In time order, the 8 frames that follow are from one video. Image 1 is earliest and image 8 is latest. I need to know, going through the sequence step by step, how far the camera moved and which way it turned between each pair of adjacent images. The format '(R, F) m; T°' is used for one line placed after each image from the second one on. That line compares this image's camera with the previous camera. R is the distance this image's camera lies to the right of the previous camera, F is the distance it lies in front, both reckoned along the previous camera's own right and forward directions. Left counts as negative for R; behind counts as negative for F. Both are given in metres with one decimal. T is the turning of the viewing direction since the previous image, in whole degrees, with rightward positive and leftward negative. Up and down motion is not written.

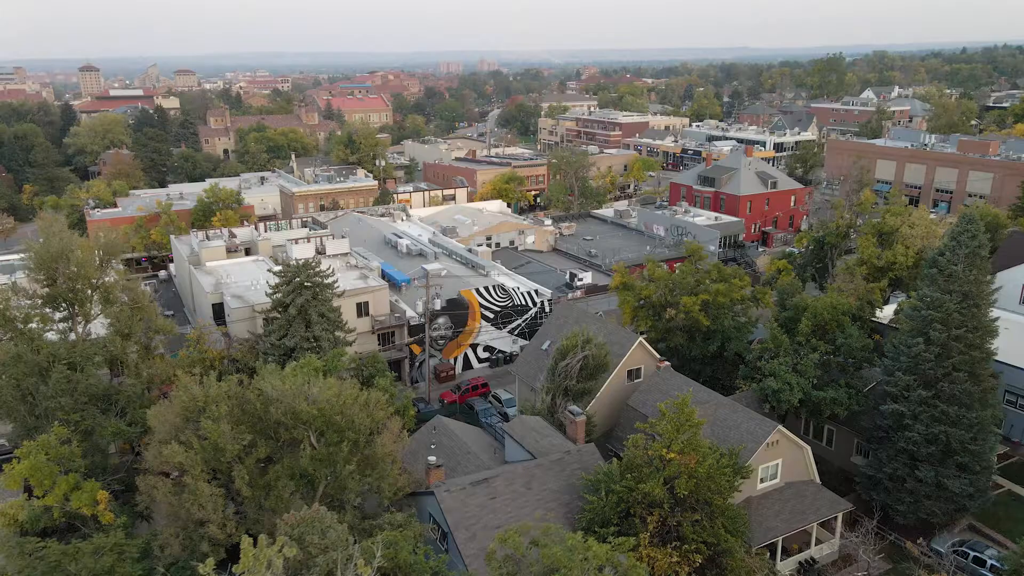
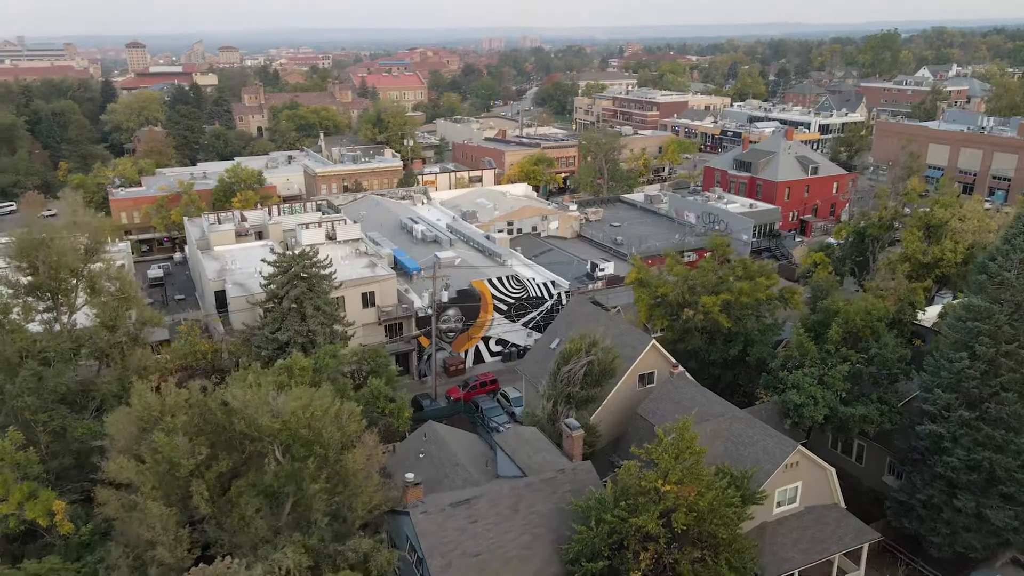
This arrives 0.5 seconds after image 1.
(+1.4, +2.3) m; -3°
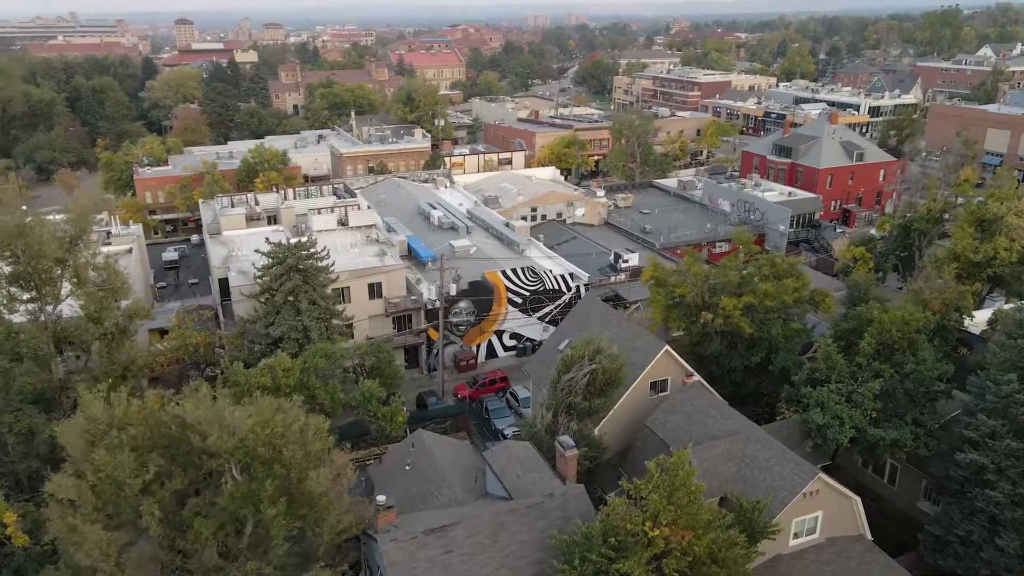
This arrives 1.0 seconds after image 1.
(+1.4, +2.2) m; -3°
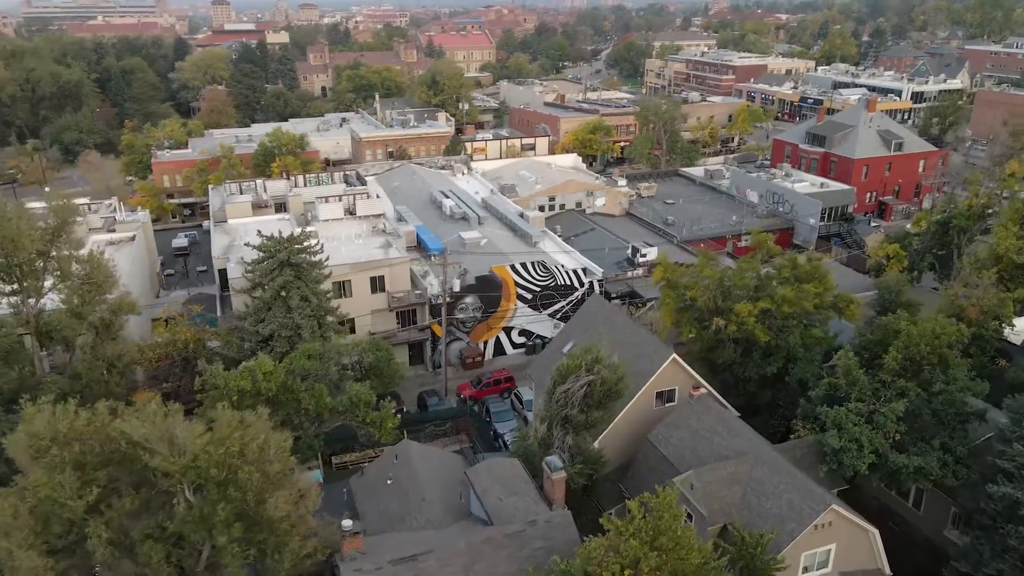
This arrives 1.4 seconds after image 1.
(+1.2, +1.8) m; -2°
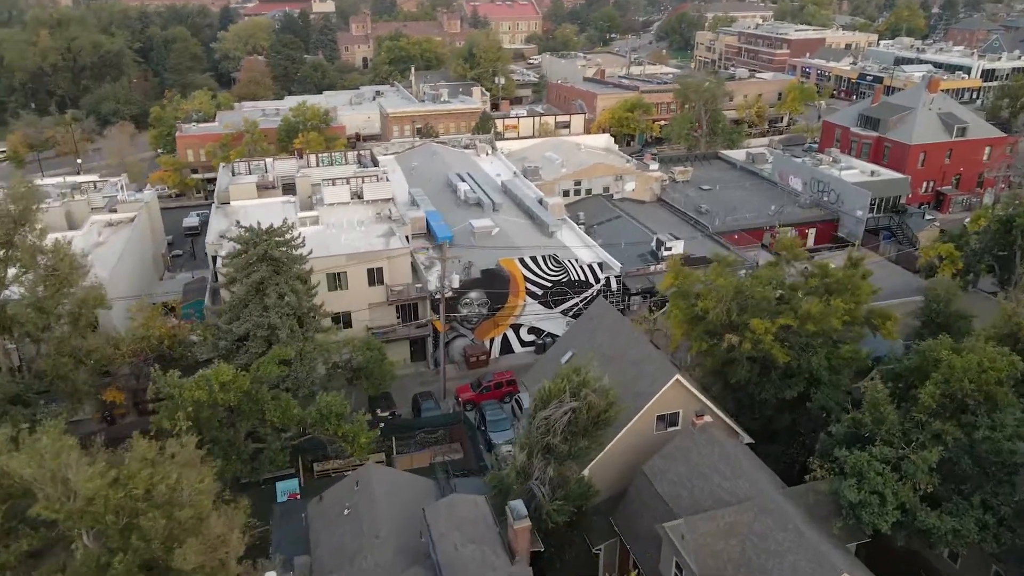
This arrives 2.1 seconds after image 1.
(+1.9, +2.8) m; -4°
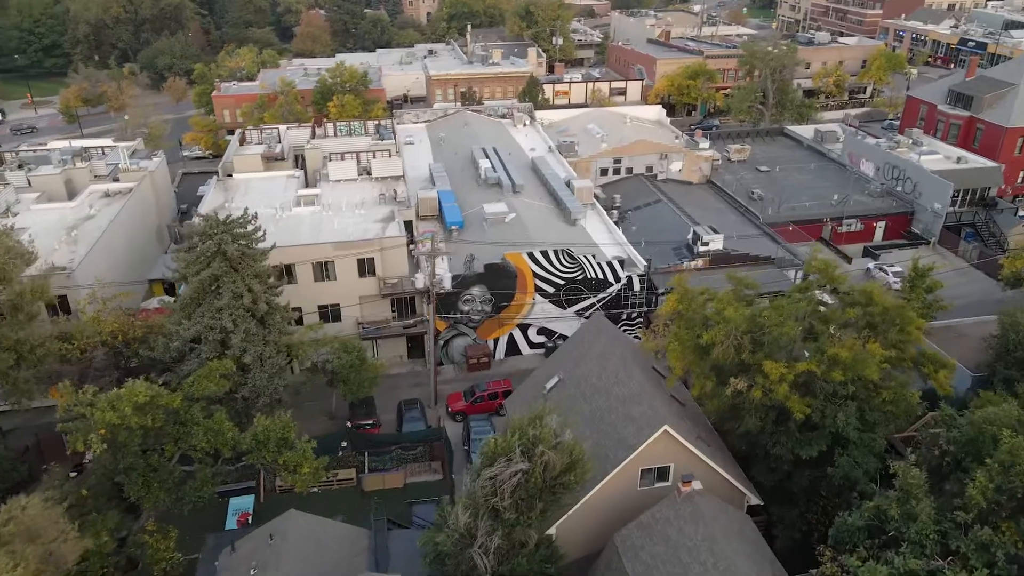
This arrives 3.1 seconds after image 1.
(+2.9, +4.0) m; -5°
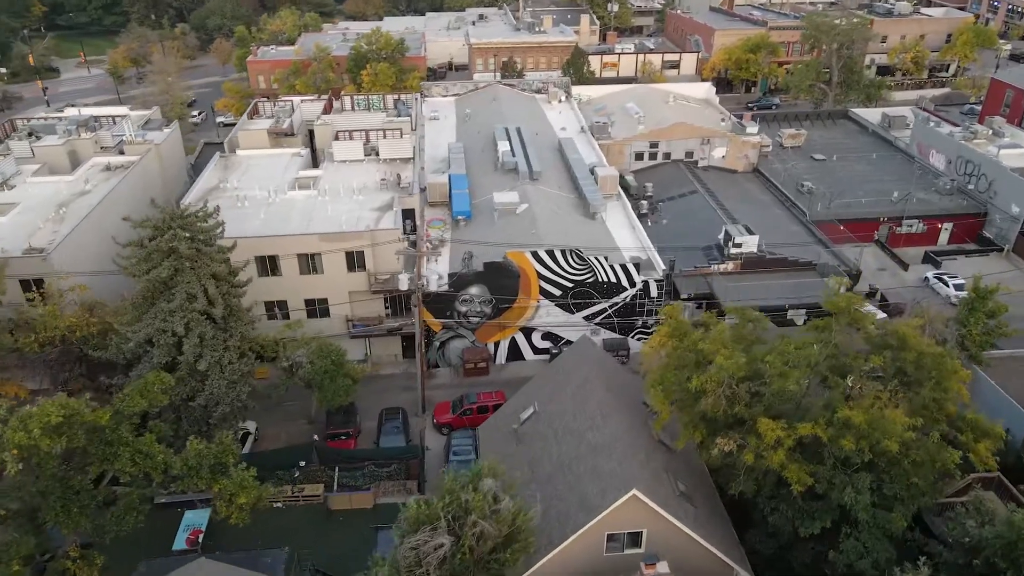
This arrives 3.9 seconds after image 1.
(+2.4, +3.0) m; -5°
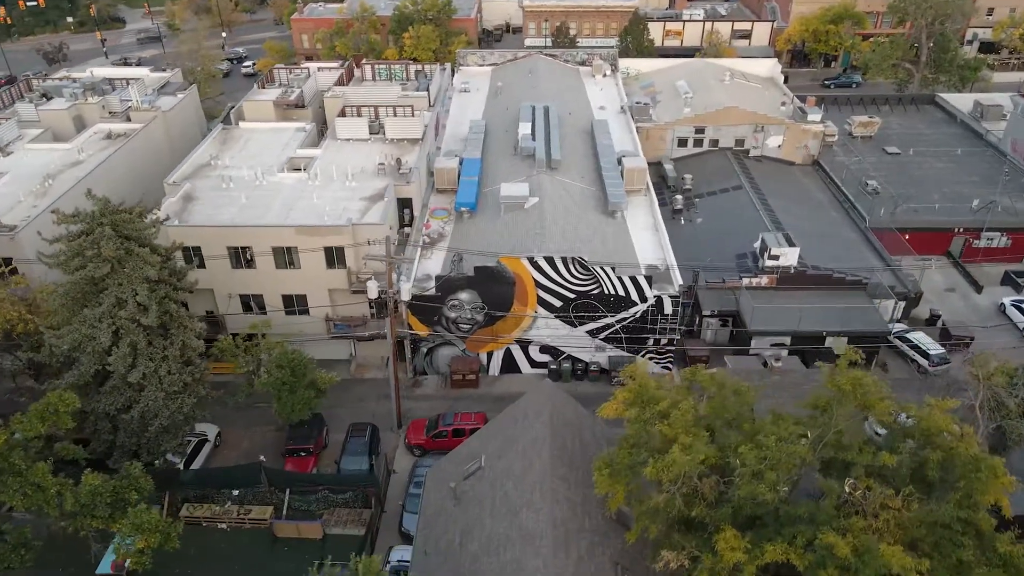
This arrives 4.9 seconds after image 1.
(+2.9, +3.4) m; -6°
